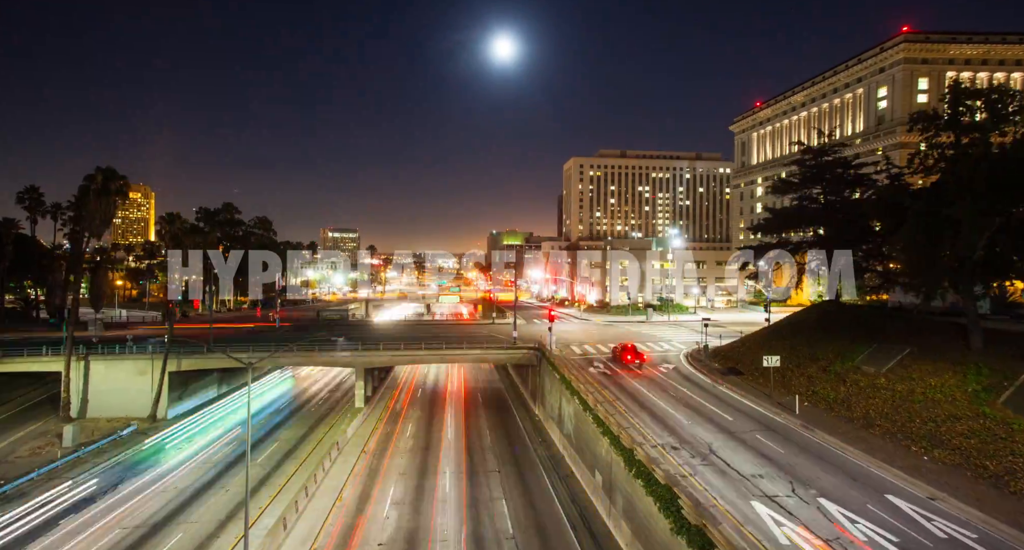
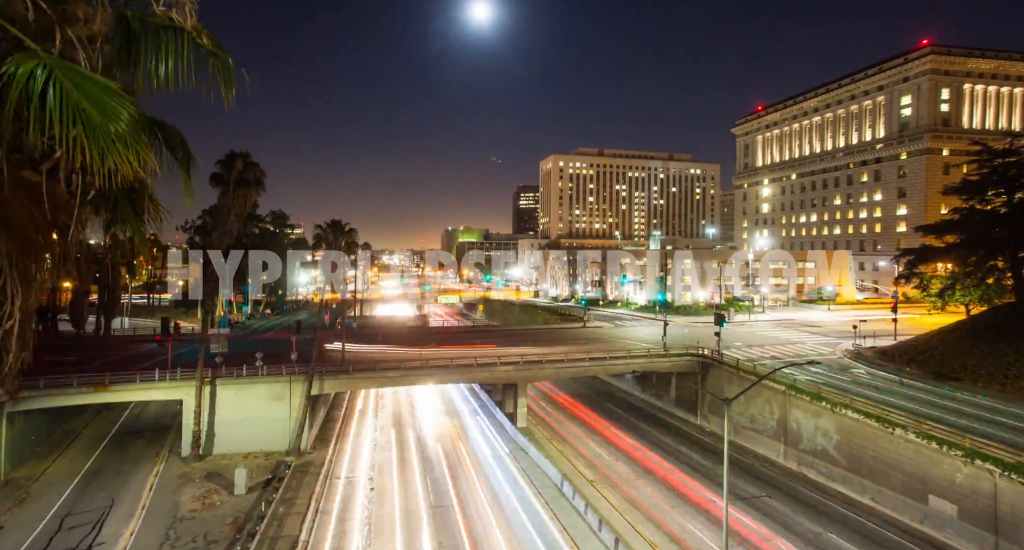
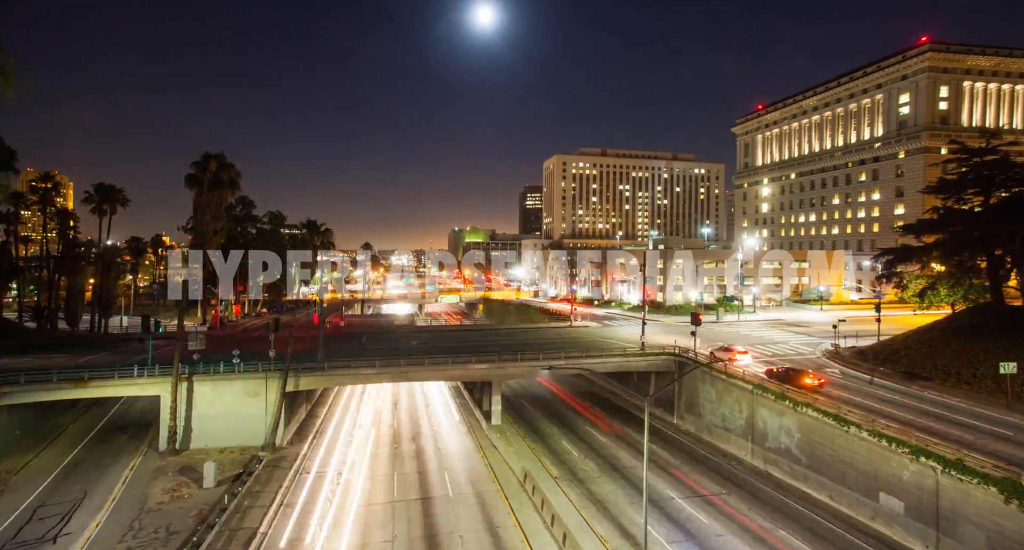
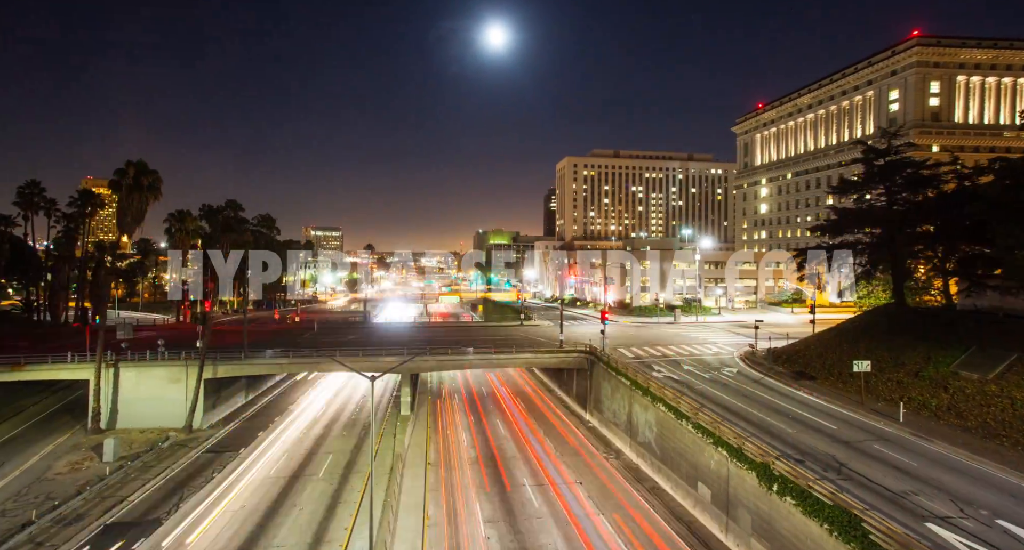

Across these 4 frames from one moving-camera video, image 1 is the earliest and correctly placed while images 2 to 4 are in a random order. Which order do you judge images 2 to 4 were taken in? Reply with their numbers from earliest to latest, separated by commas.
4, 3, 2
